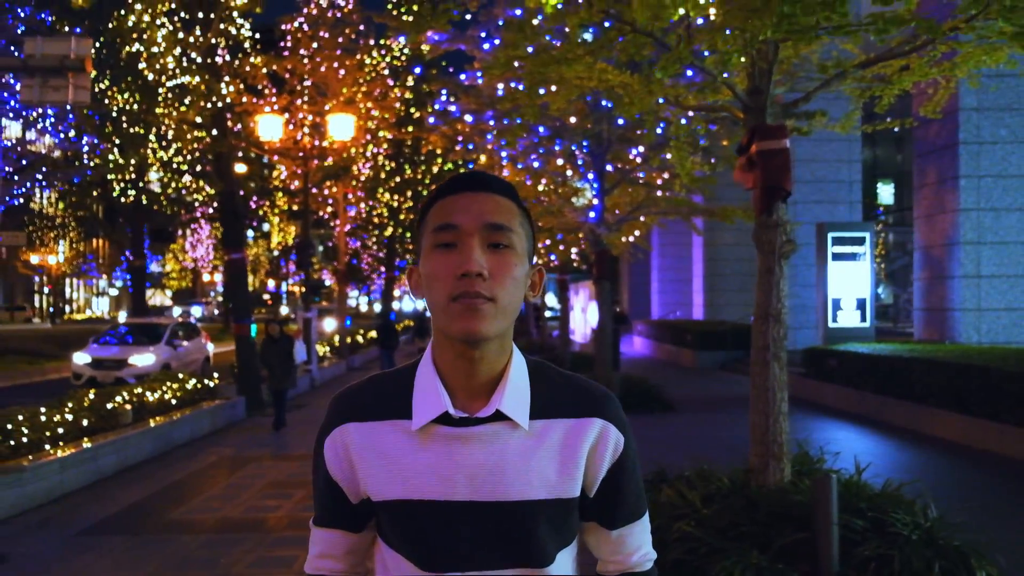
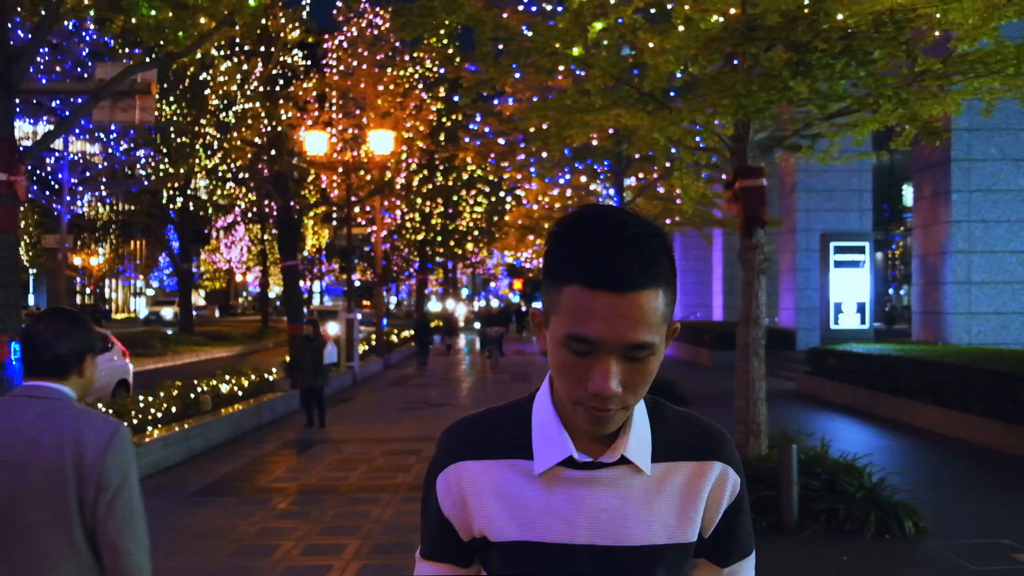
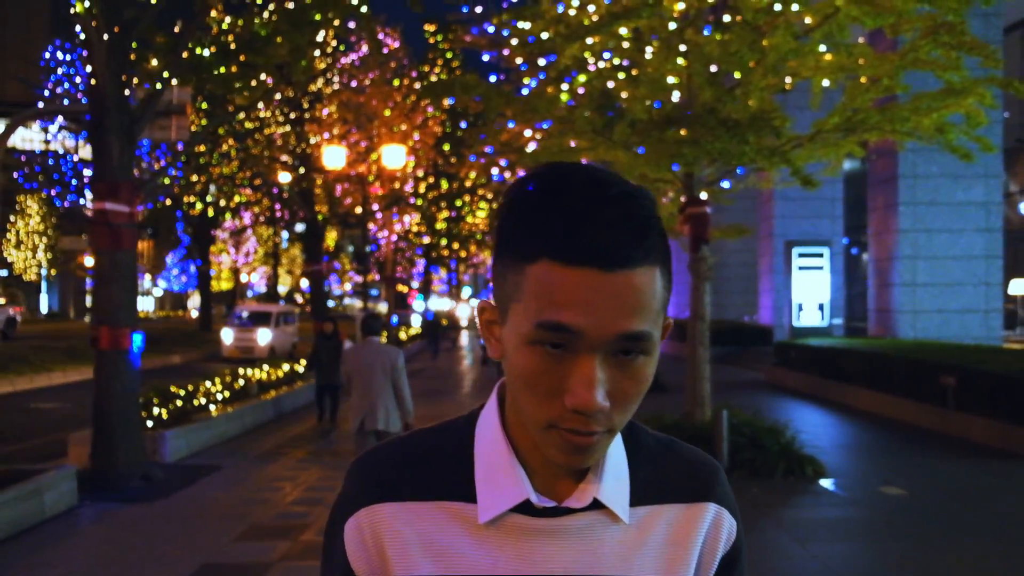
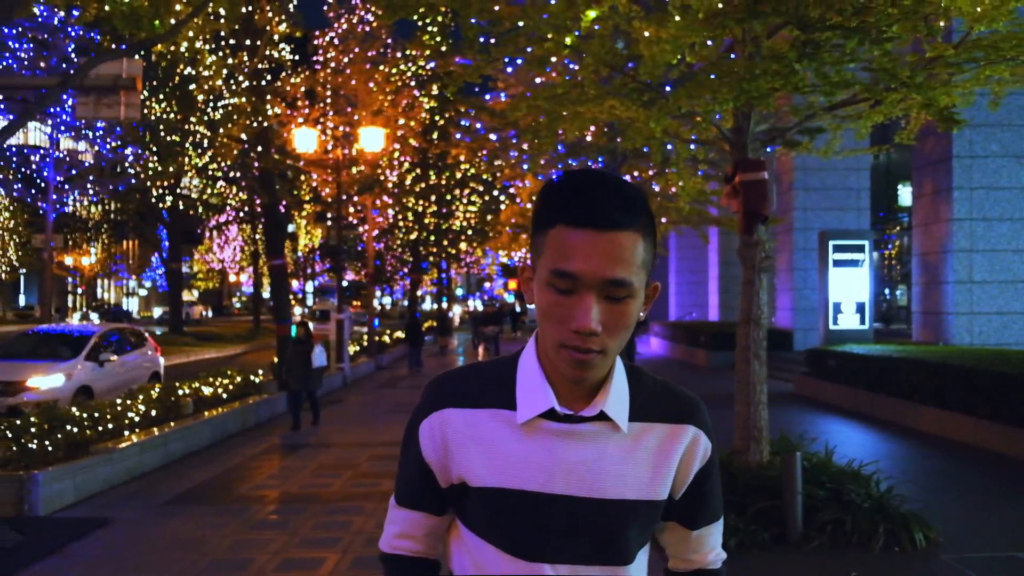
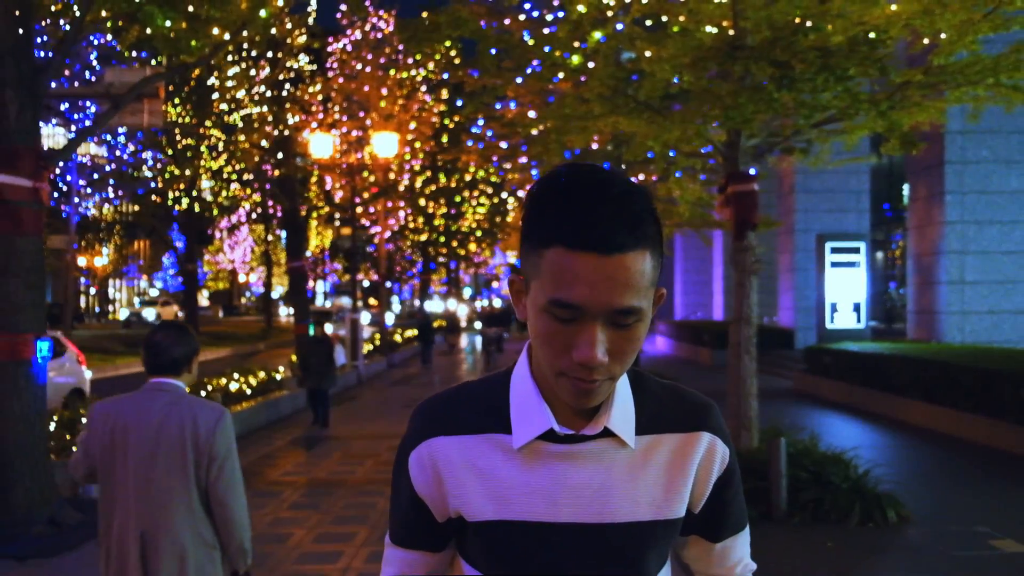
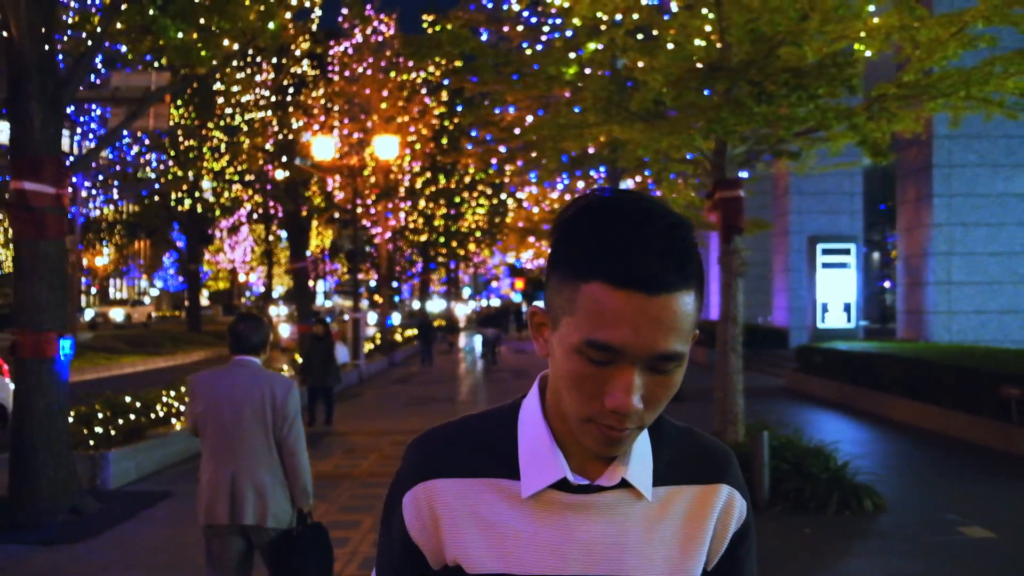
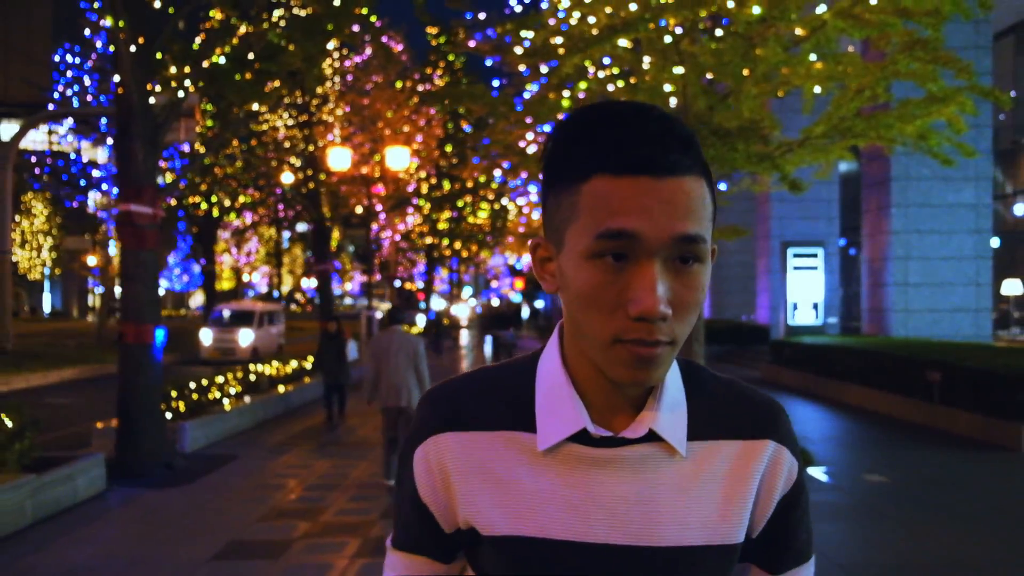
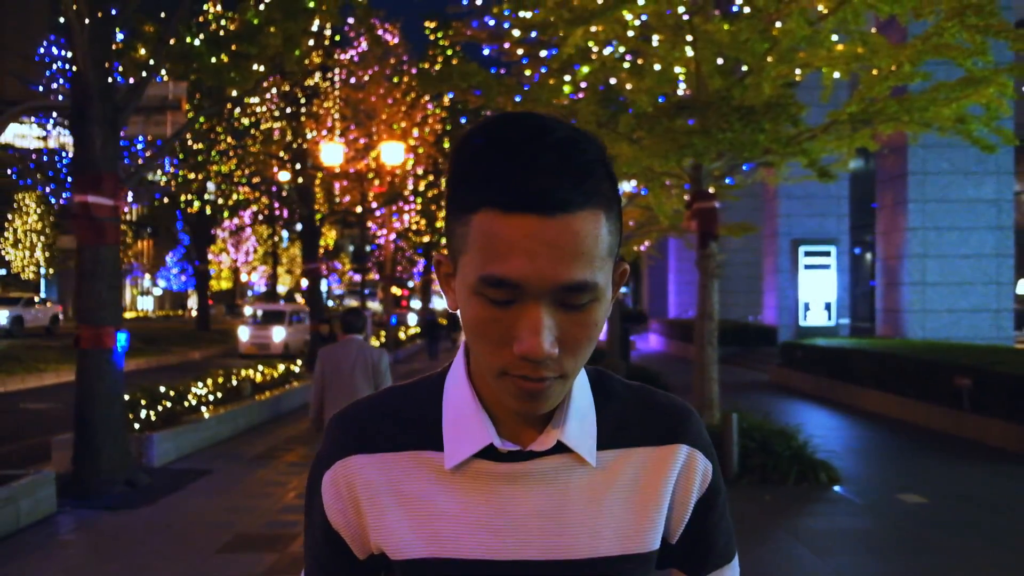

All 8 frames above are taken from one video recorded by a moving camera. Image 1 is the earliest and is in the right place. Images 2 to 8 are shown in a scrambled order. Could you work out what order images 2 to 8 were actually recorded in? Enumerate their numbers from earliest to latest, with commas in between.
4, 2, 5, 6, 8, 3, 7
